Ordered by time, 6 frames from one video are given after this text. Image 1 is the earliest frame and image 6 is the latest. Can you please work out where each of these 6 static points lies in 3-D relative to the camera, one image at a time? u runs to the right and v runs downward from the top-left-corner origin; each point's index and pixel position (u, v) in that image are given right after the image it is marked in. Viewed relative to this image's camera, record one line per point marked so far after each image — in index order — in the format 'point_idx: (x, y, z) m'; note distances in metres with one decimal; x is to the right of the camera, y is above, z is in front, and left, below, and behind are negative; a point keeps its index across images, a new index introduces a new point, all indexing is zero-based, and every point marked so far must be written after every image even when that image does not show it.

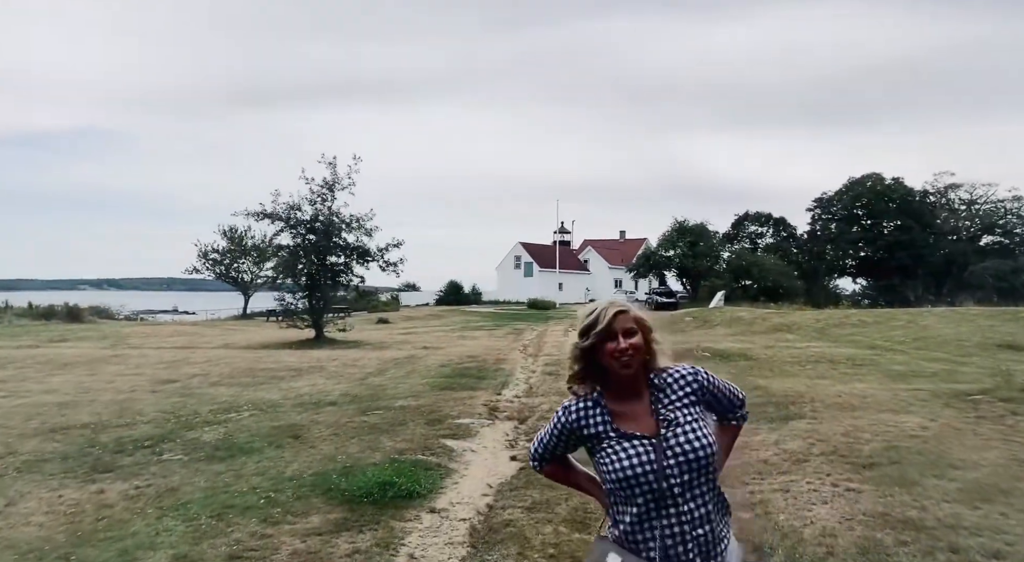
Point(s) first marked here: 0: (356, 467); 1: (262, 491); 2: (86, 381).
0: (-1.5, -1.8, +6.8) m
1: (-2.2, -1.8, +6.2) m
2: (-9.0, -2.1, +15.0) m
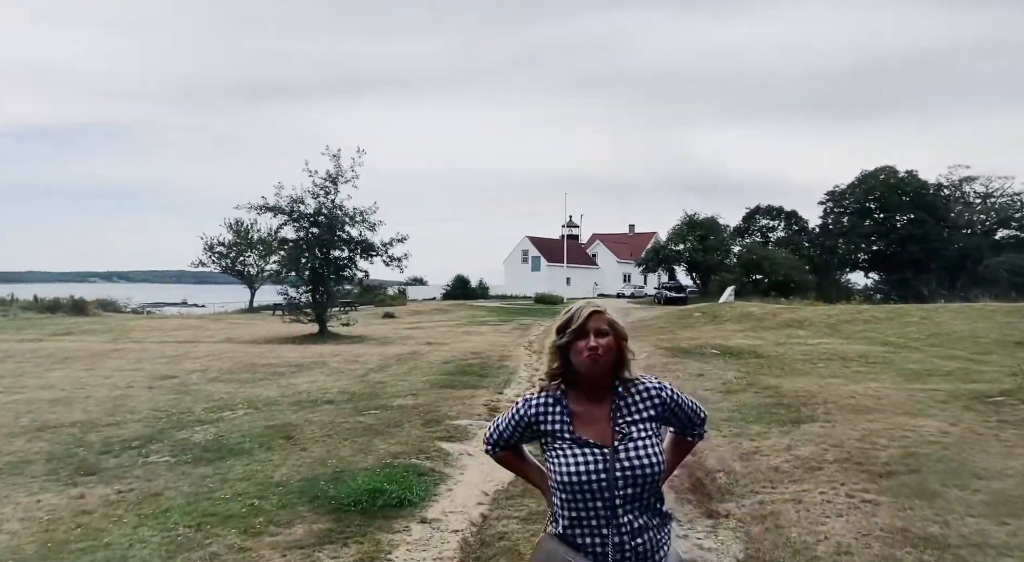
0: (-1.5, -1.8, +6.5) m
1: (-2.2, -1.8, +5.9) m
2: (-8.9, -2.0, +14.8) m
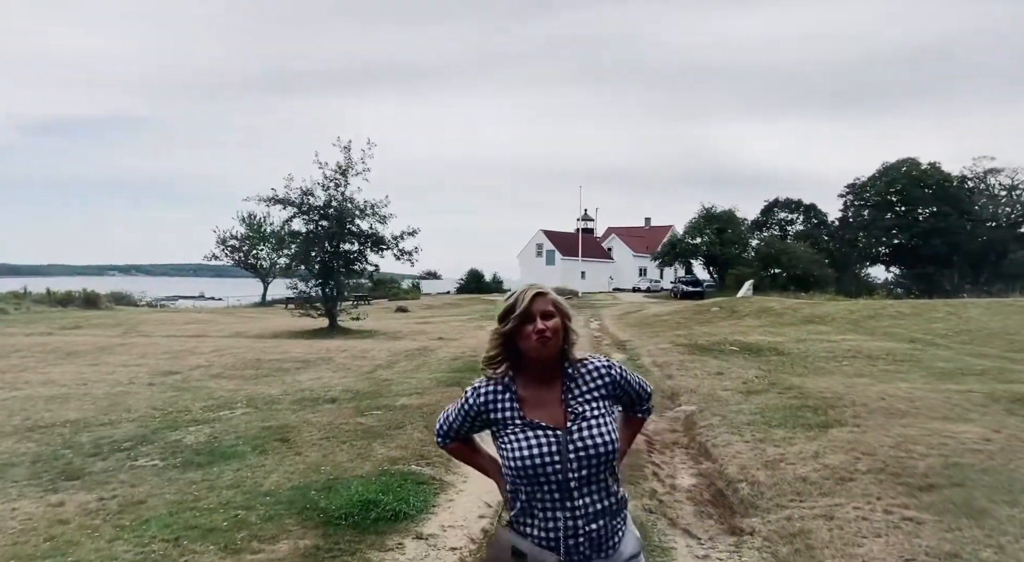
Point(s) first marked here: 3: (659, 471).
0: (-1.5, -1.7, +6.1) m
1: (-2.2, -1.8, +5.5) m
2: (-8.7, -1.9, +14.5) m
3: (+1.4, -1.8, +6.6) m
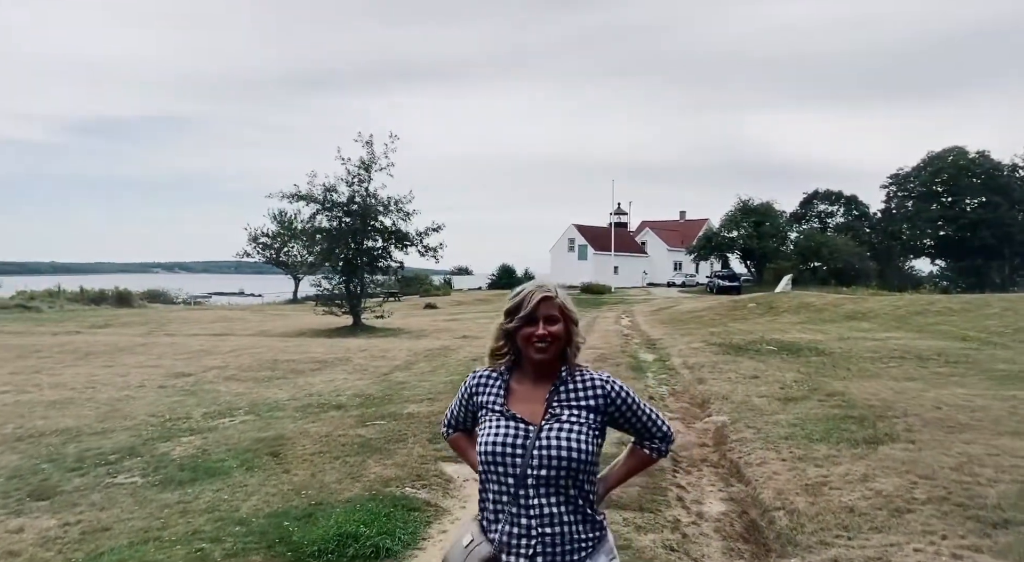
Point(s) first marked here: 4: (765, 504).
0: (-1.4, -1.7, +5.4) m
1: (-2.2, -1.8, +4.9) m
2: (-8.2, -1.9, +14.3) m
3: (+1.4, -1.8, +5.9) m
4: (+2.0, -1.8, +5.6) m
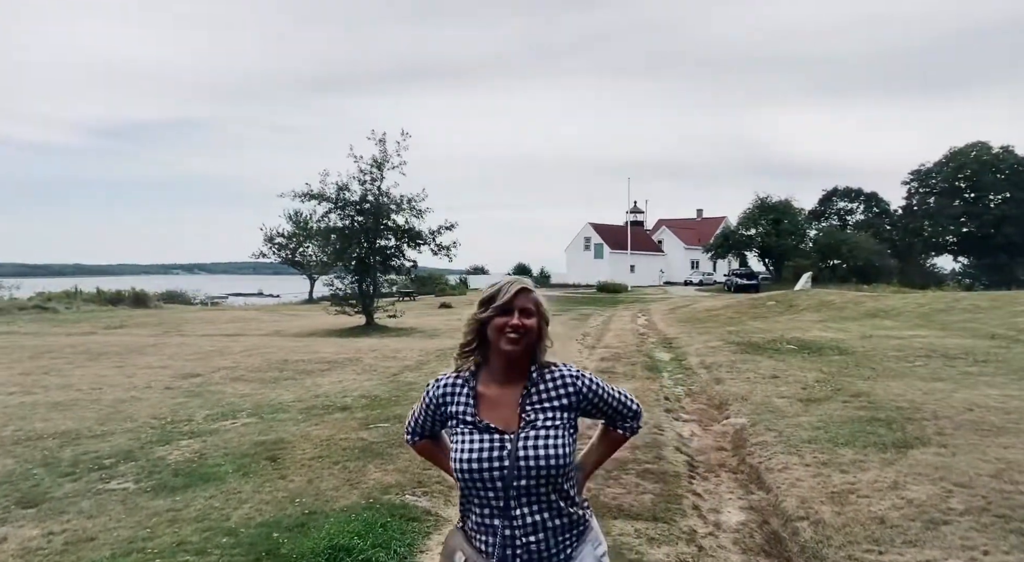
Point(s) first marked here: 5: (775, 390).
0: (-1.4, -1.7, +5.1) m
1: (-2.2, -1.8, +4.7) m
2: (-8.0, -1.9, +14.1) m
3: (+1.5, -1.7, +5.5) m
4: (+2.0, -1.7, +5.2) m
5: (+3.6, -1.5, +9.8) m
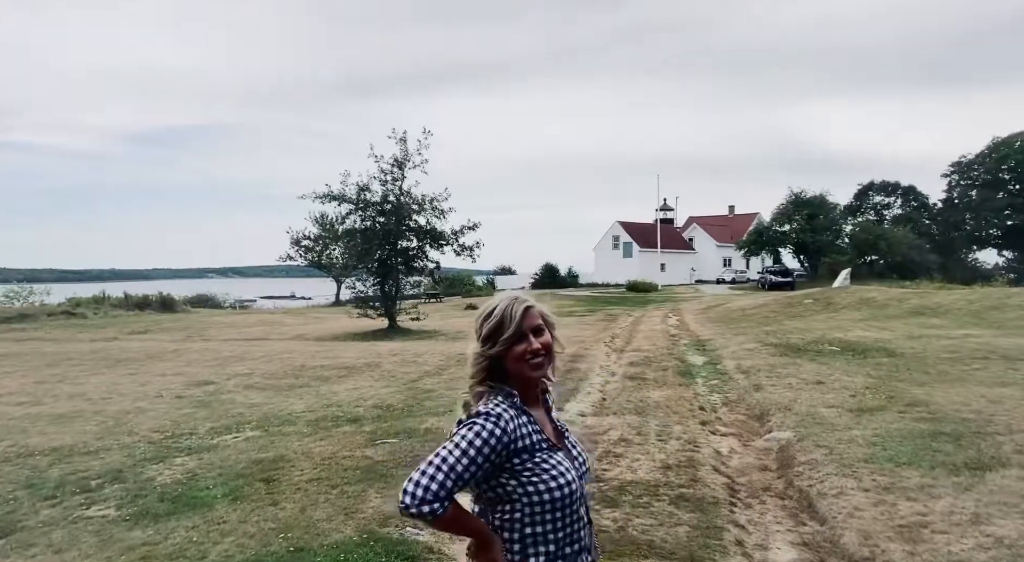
0: (-1.3, -1.7, +4.5) m
1: (-2.1, -1.8, +4.1) m
2: (-7.5, -2.0, +13.8) m
3: (+1.6, -1.7, +4.8) m
4: (+2.1, -1.7, +4.5) m
5: (+3.9, -1.5, +8.9) m
